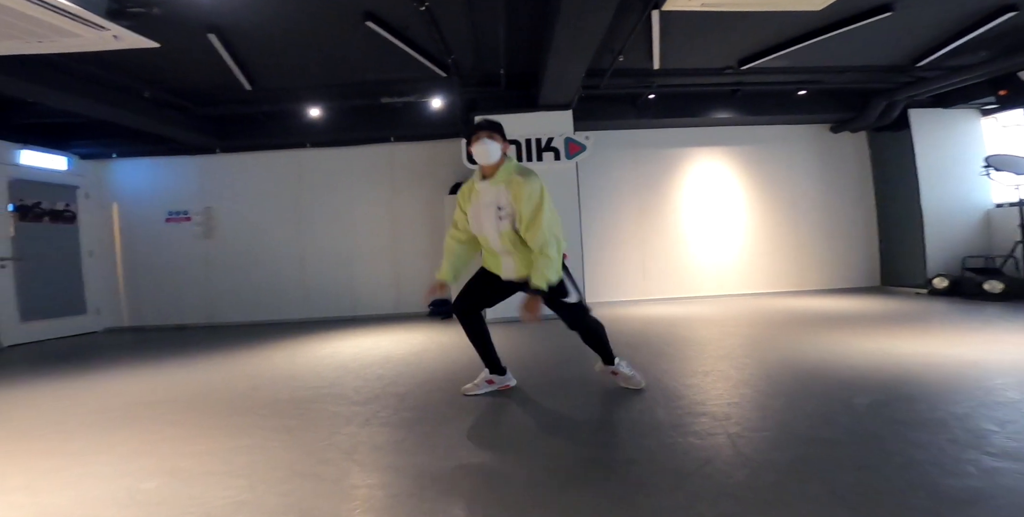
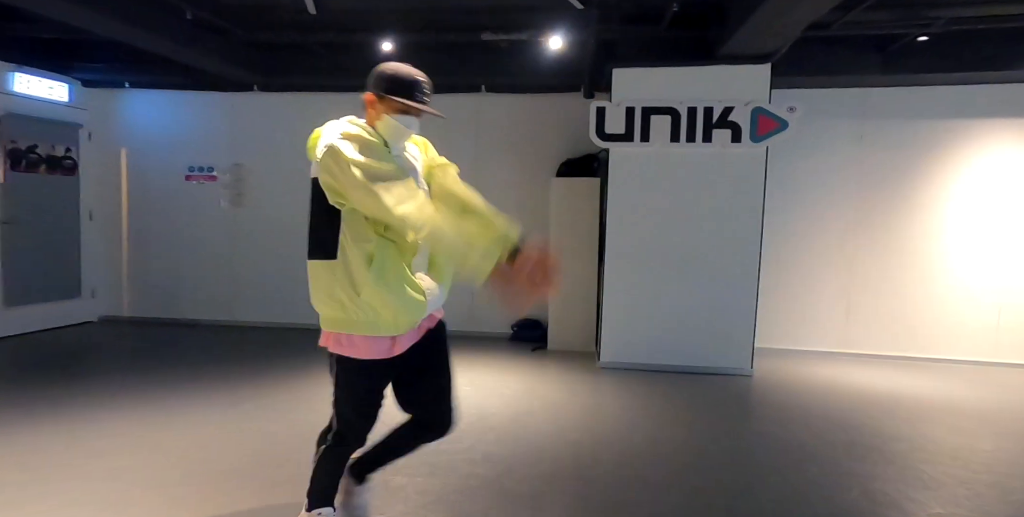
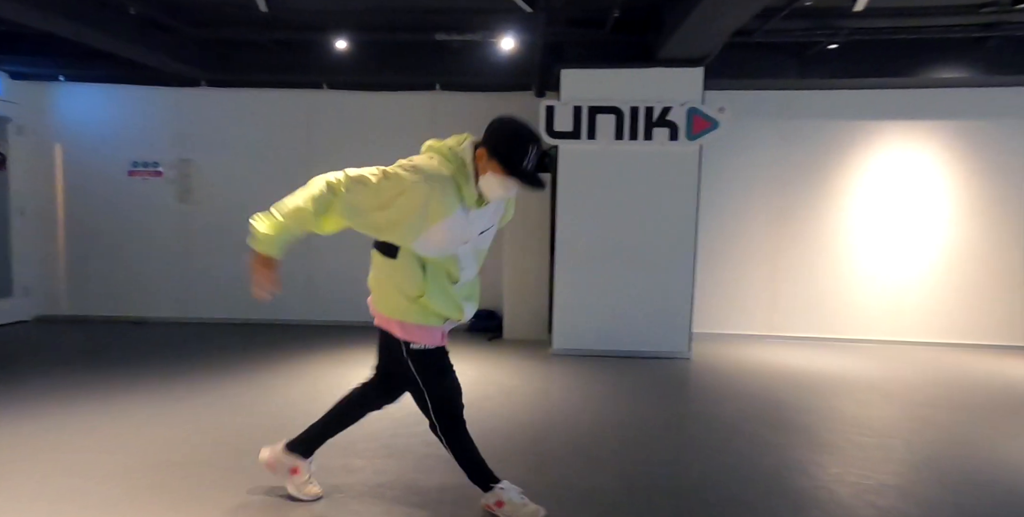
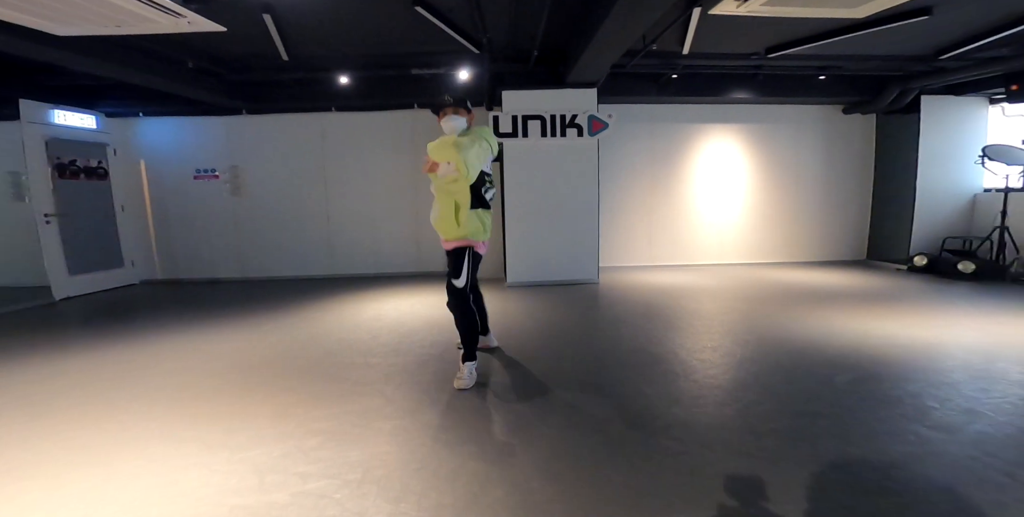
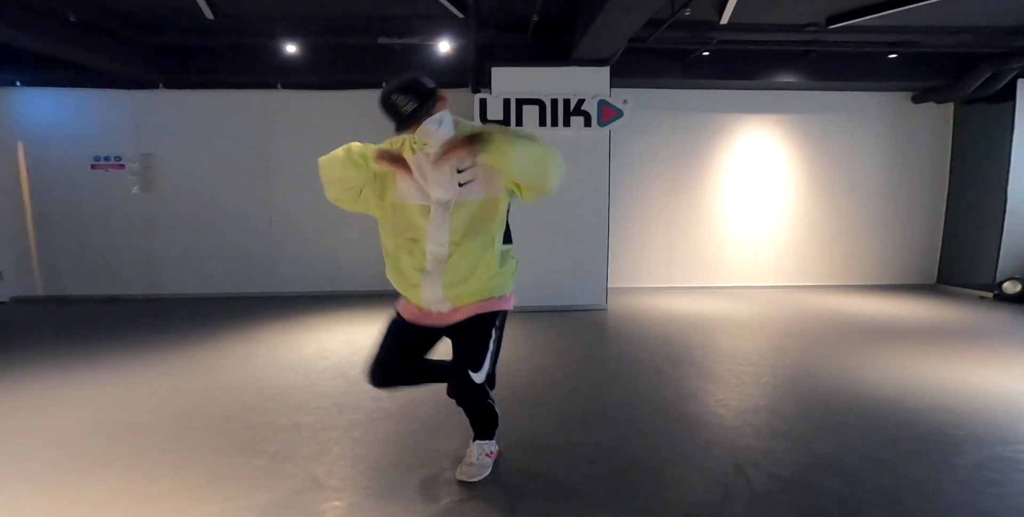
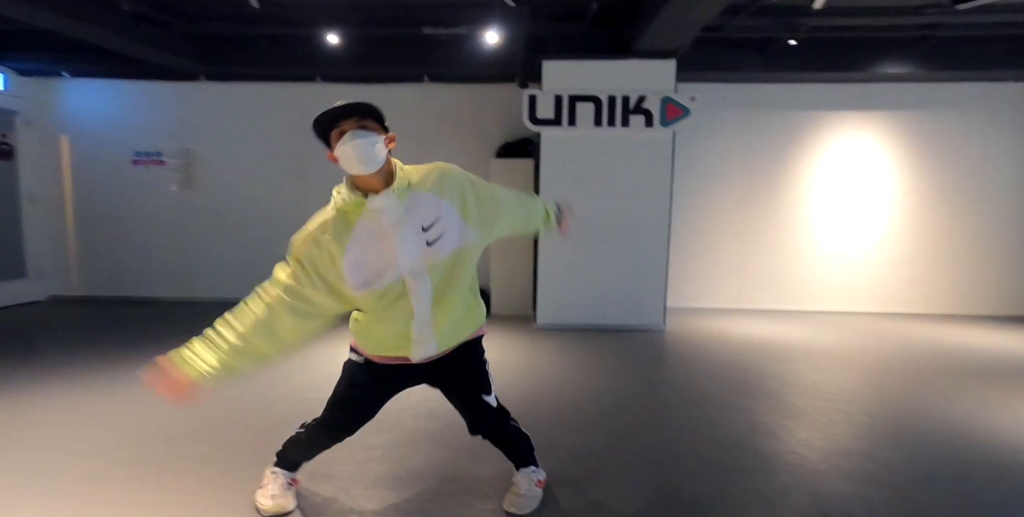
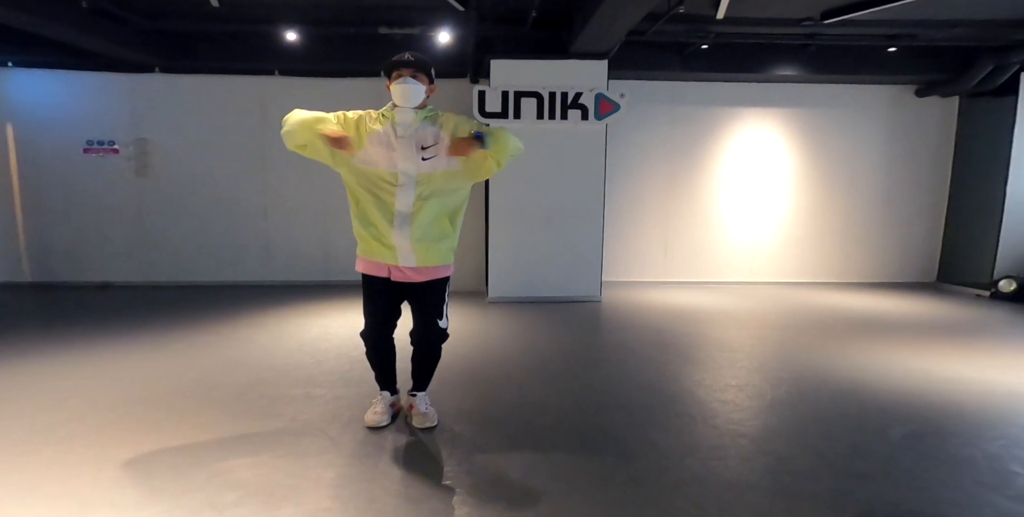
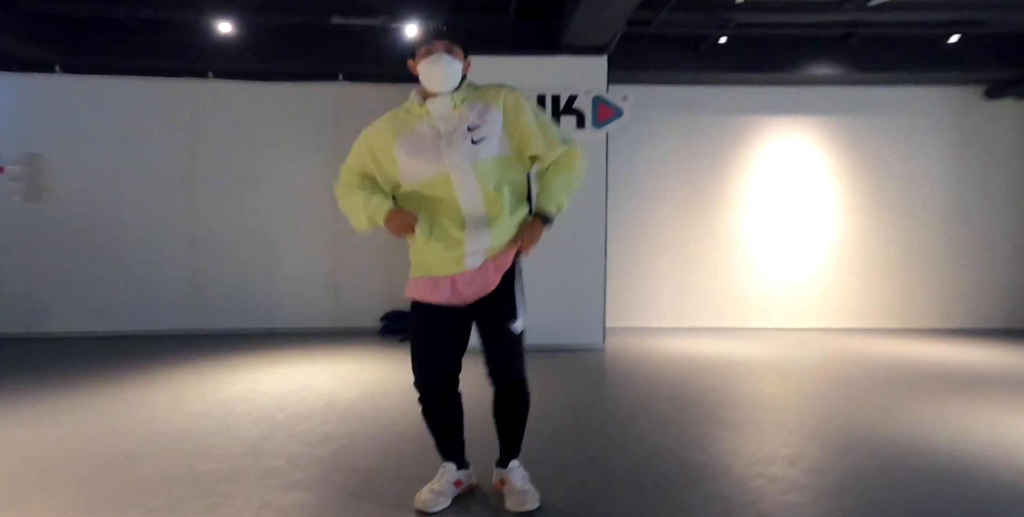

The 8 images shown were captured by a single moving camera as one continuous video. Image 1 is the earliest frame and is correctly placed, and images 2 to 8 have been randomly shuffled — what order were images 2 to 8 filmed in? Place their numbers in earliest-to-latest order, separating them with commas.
8, 7, 4, 5, 6, 2, 3
